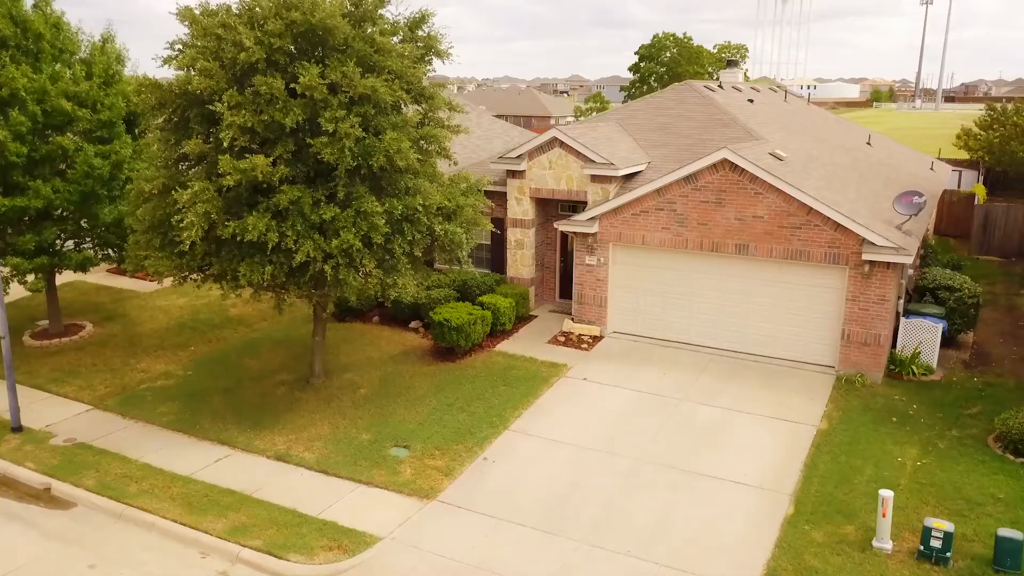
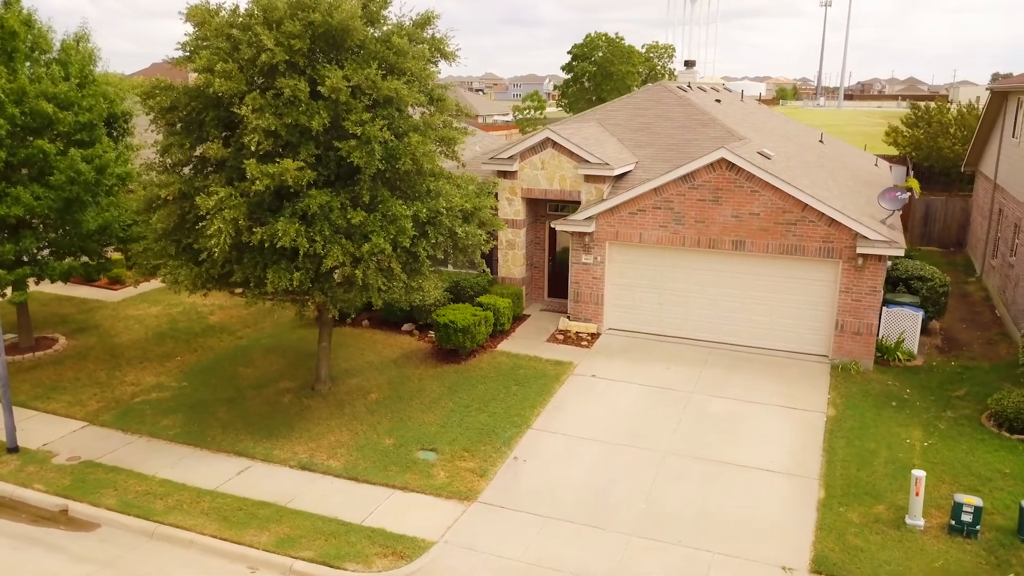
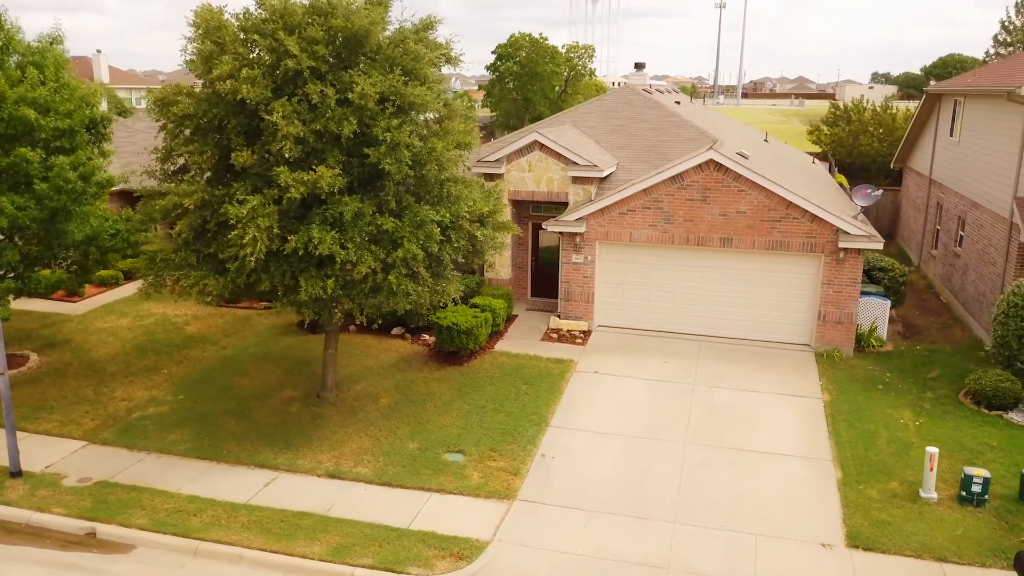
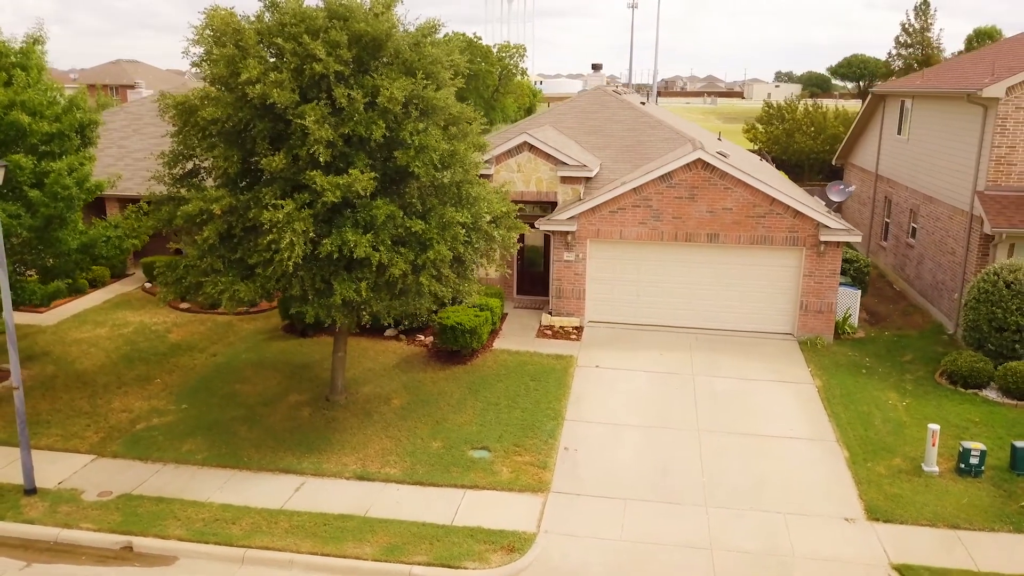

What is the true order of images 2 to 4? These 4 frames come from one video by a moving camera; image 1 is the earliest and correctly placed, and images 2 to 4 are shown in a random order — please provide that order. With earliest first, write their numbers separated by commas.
2, 3, 4
